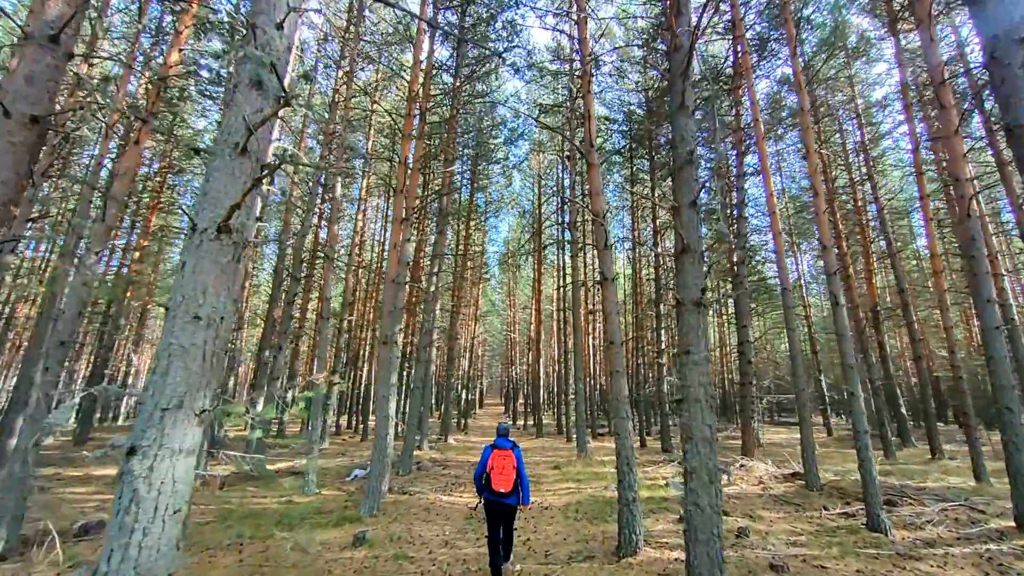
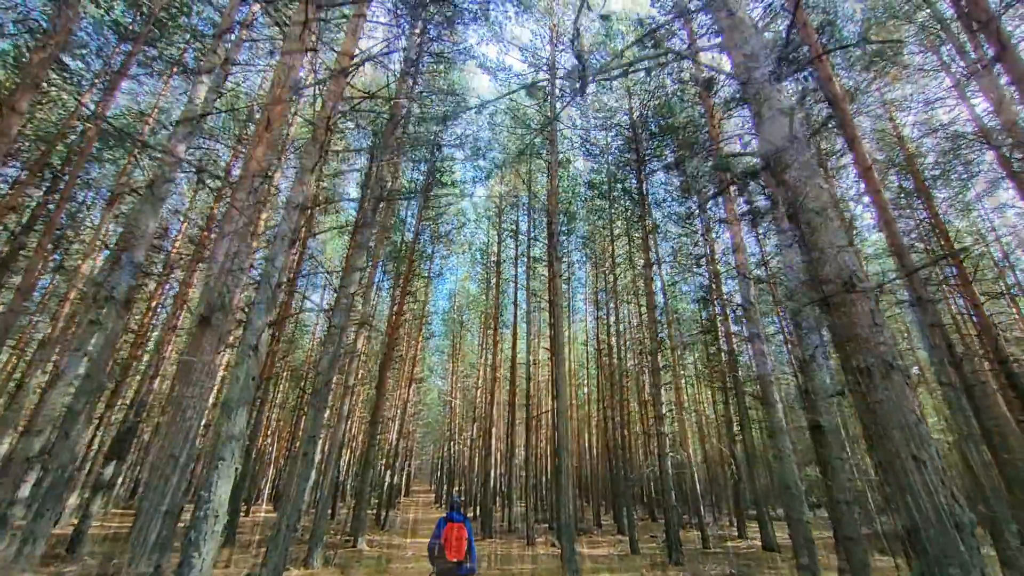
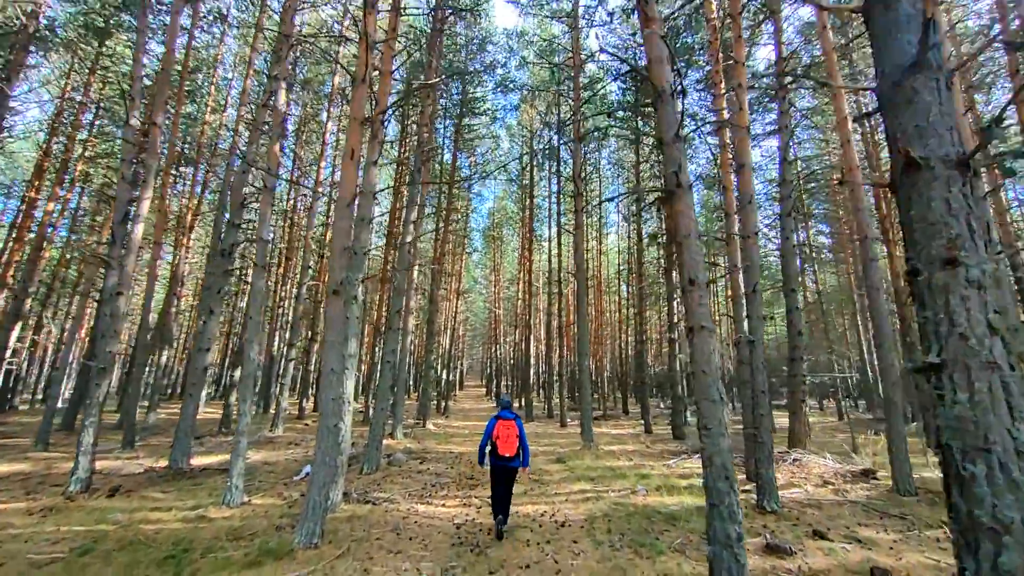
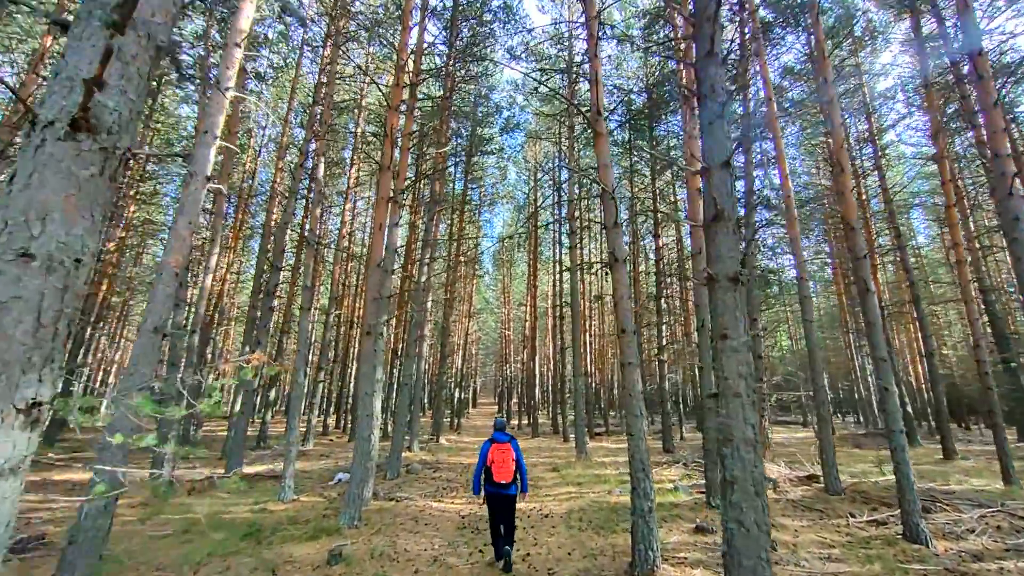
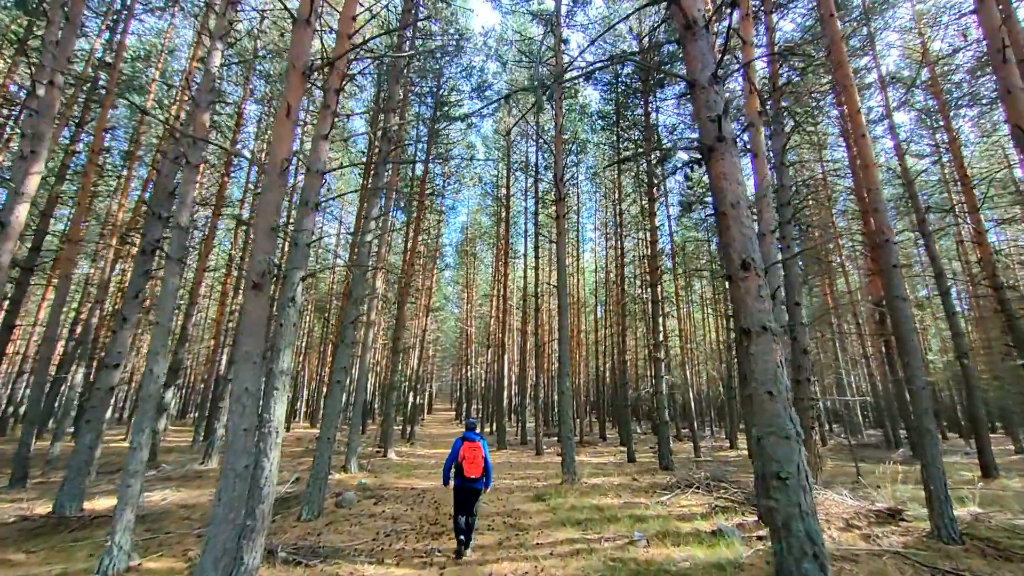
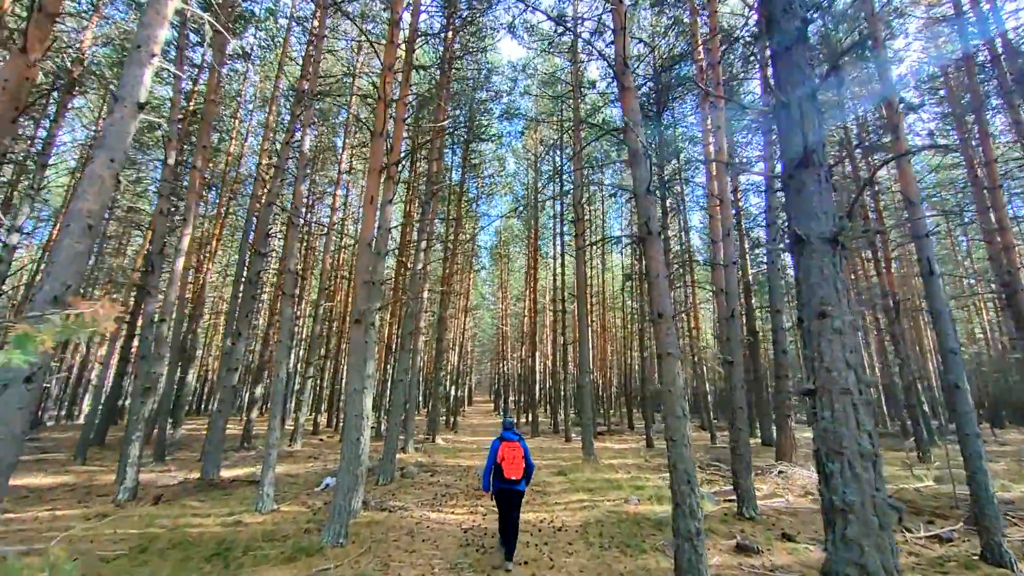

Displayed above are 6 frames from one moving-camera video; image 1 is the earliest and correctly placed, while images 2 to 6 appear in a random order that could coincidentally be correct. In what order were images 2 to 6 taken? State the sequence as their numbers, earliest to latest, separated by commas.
4, 6, 3, 5, 2
